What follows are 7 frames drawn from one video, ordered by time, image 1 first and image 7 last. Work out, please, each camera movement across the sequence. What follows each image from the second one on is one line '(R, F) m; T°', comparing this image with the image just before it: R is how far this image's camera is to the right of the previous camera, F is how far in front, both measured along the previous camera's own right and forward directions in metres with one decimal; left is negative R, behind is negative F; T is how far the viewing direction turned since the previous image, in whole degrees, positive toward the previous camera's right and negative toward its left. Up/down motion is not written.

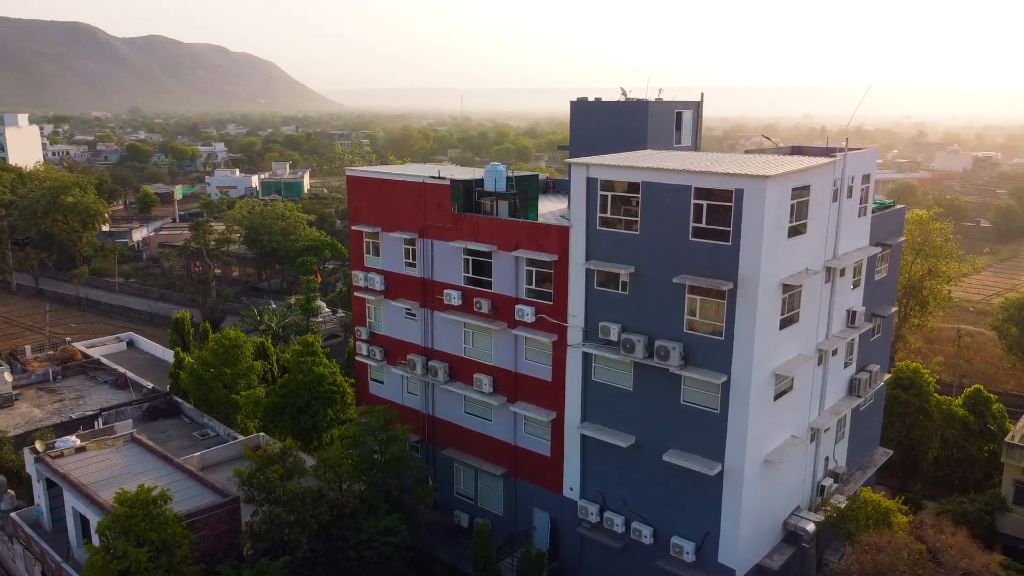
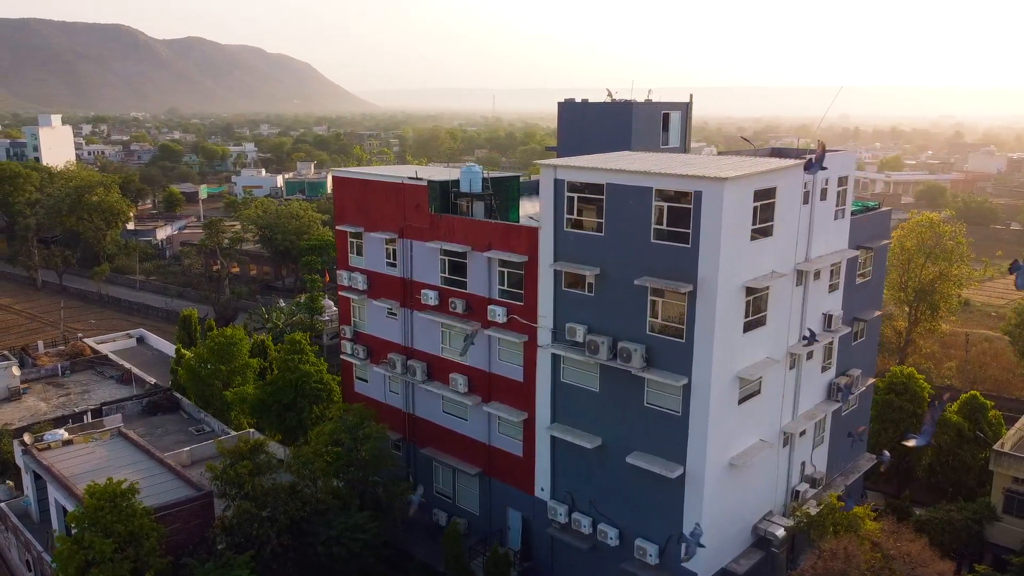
(+1.2, -0.1) m; -2°
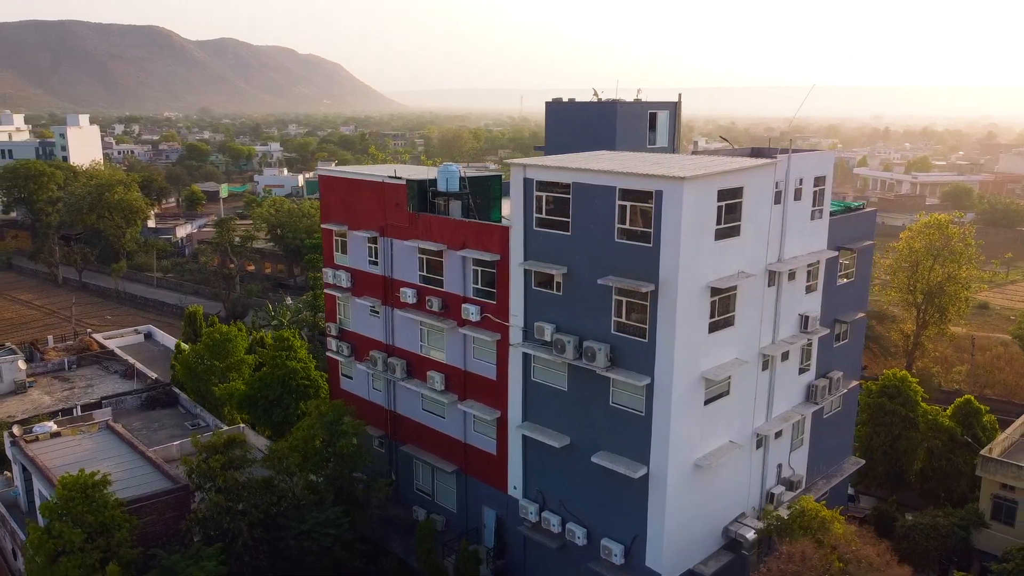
(+1.1, 0.0) m; -2°
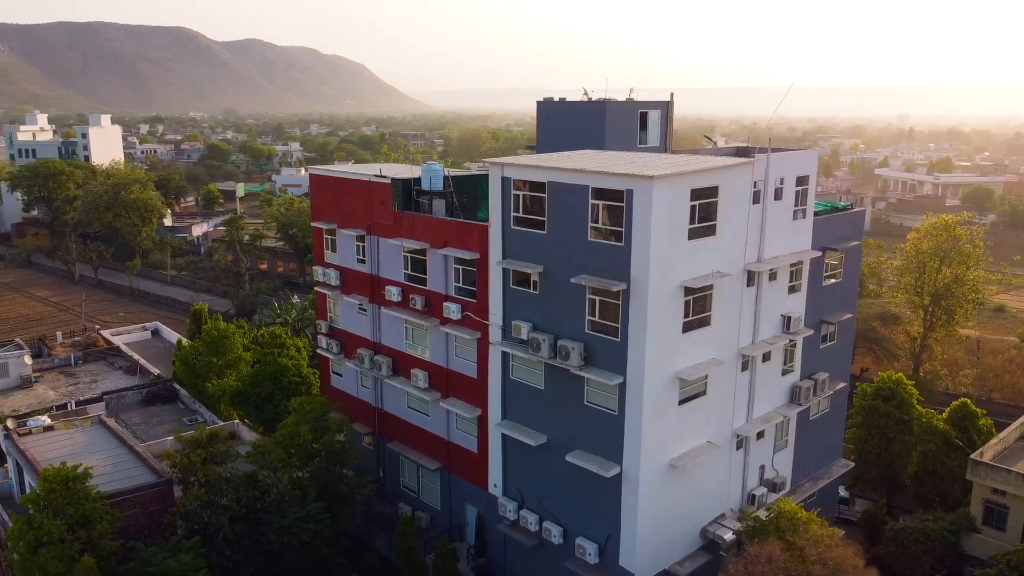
(+0.8, 0.0) m; -1°
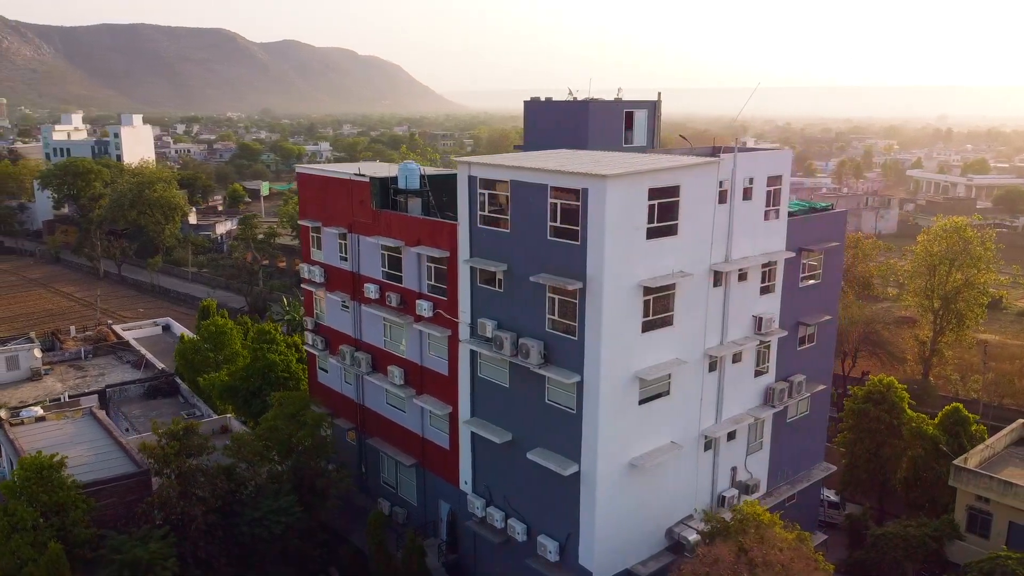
(+1.3, -0.1) m; -2°
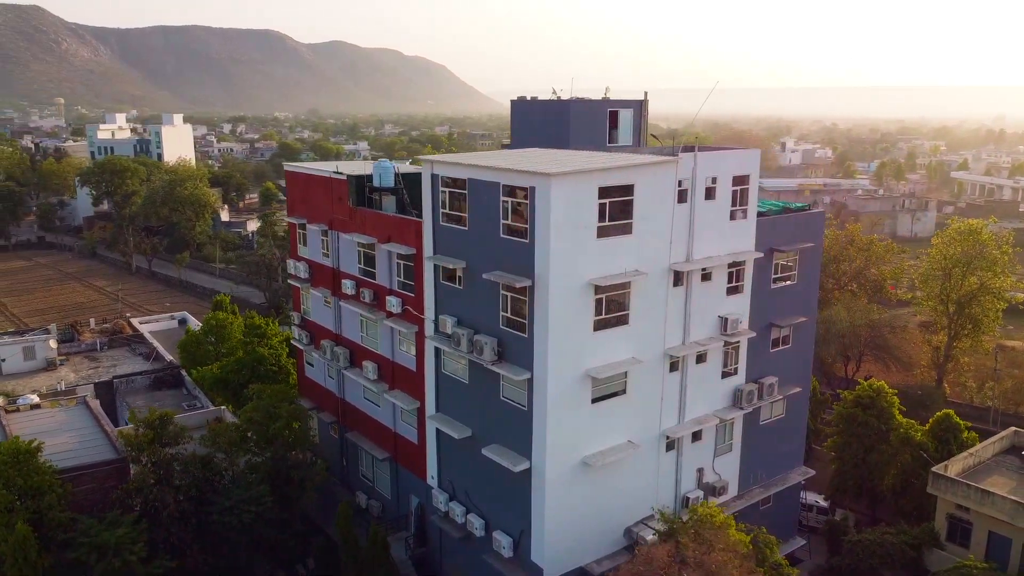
(+1.6, -0.1) m; -3°
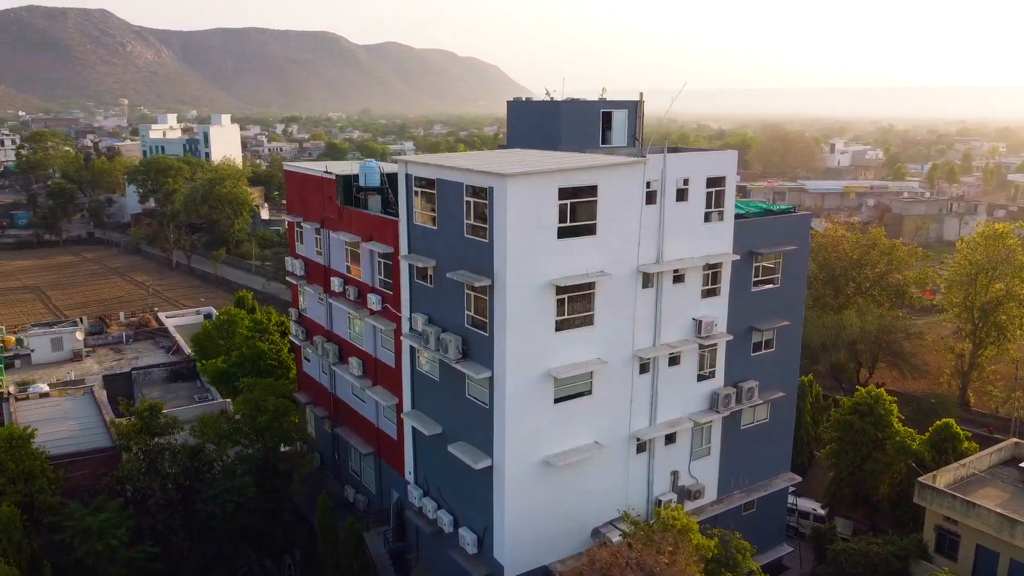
(+1.5, -0.1) m; -3°
